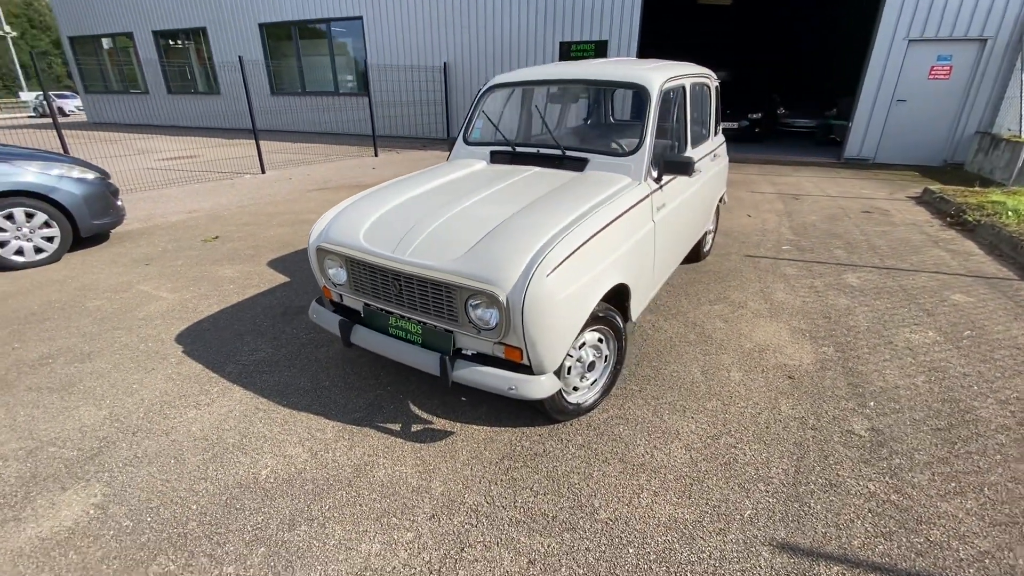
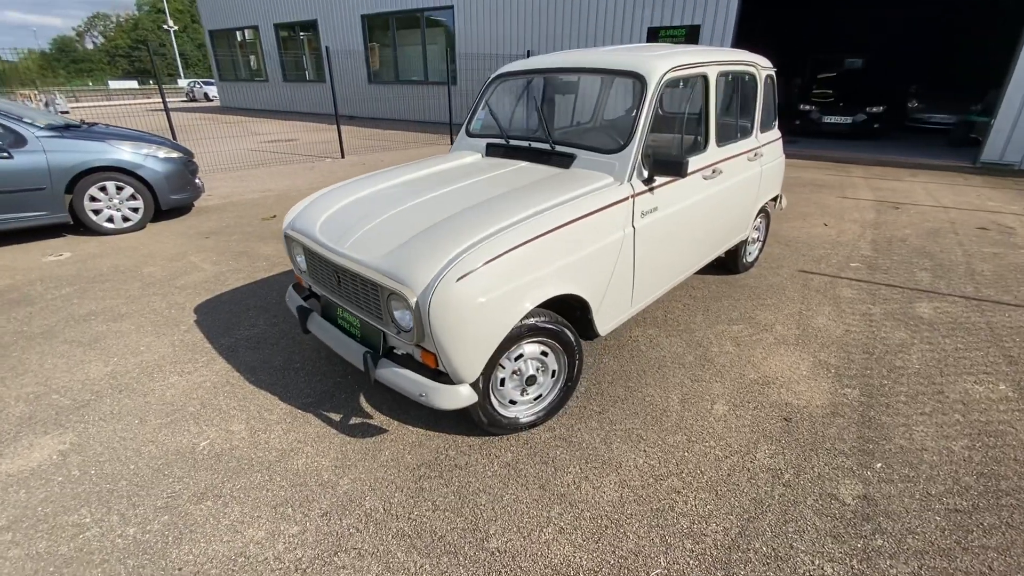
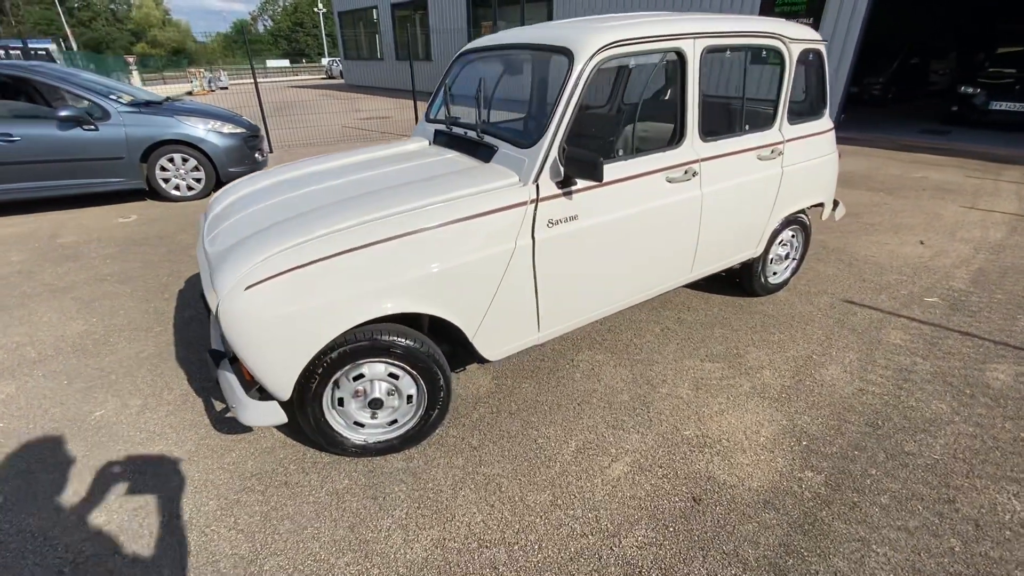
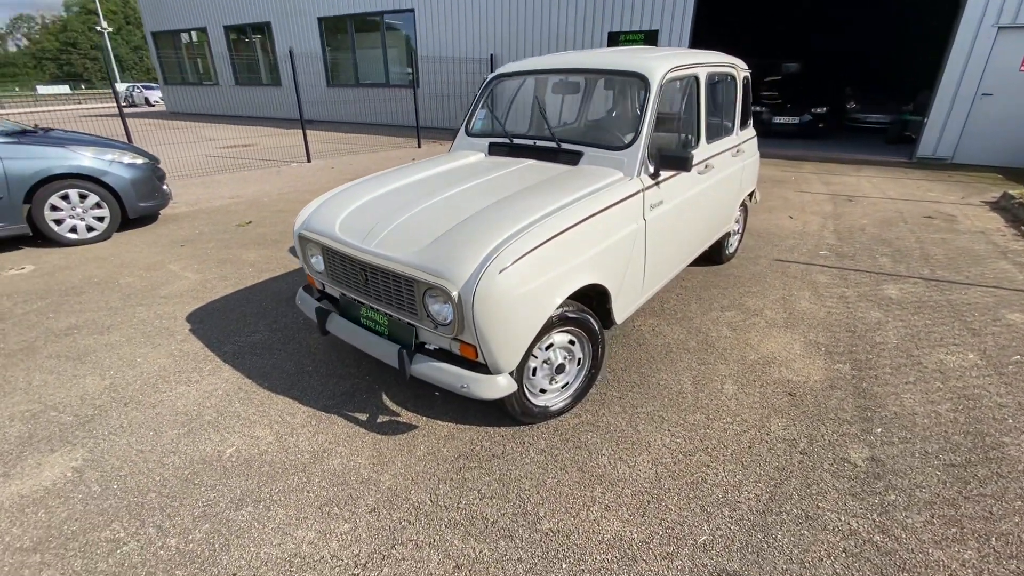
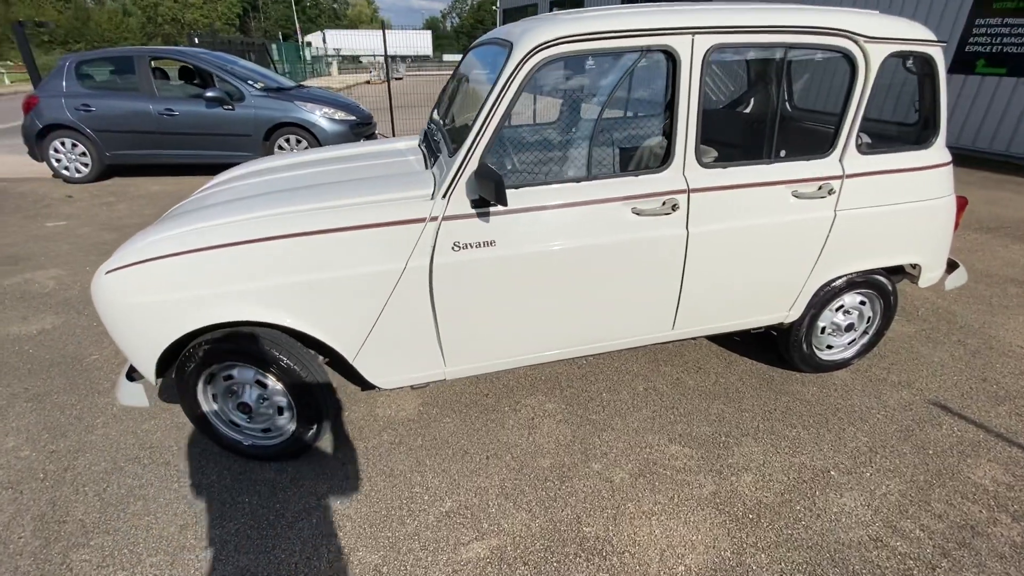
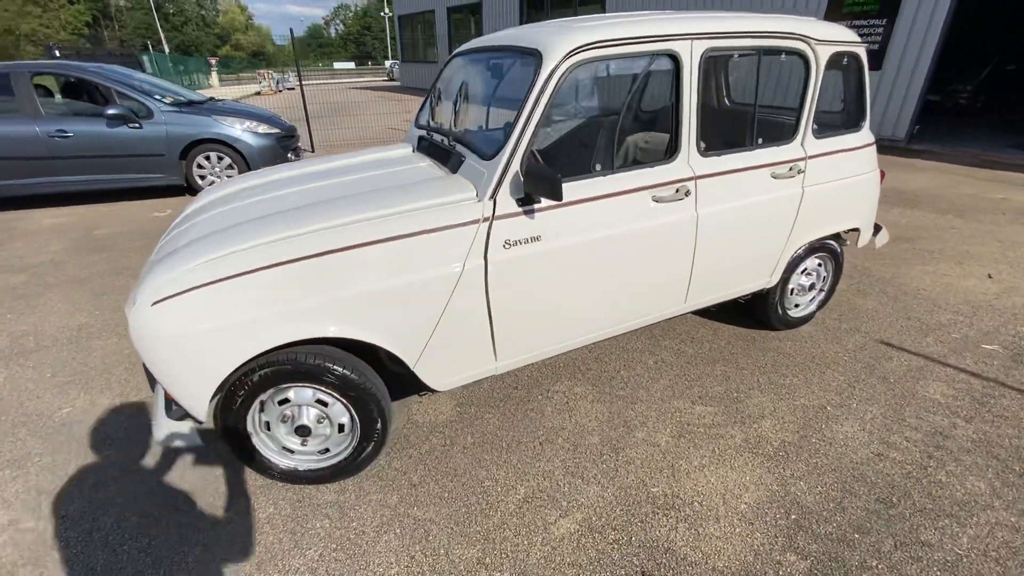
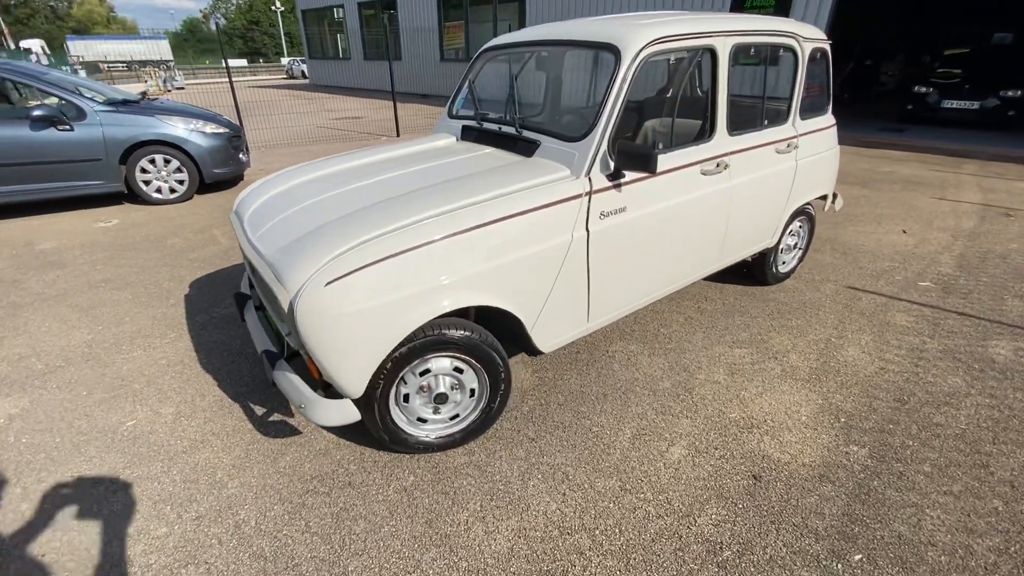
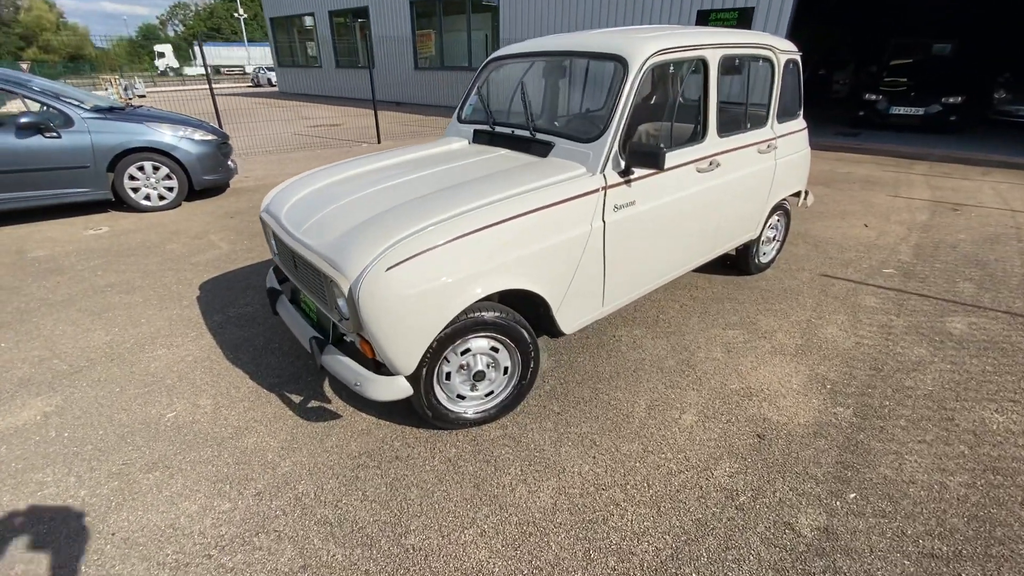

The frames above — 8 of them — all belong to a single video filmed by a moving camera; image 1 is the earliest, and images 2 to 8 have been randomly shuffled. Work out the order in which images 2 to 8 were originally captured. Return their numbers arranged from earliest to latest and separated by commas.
4, 2, 8, 7, 3, 6, 5
